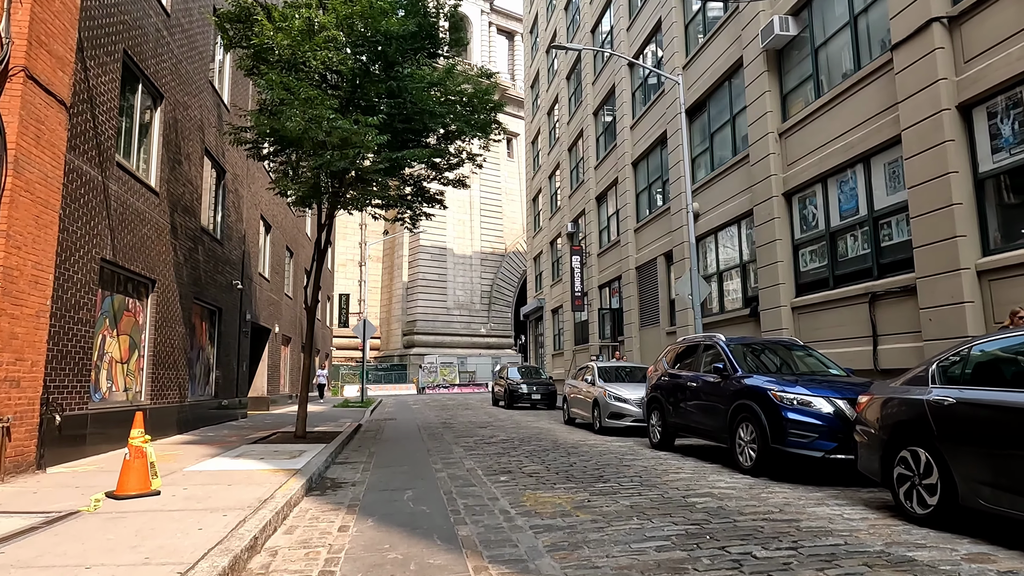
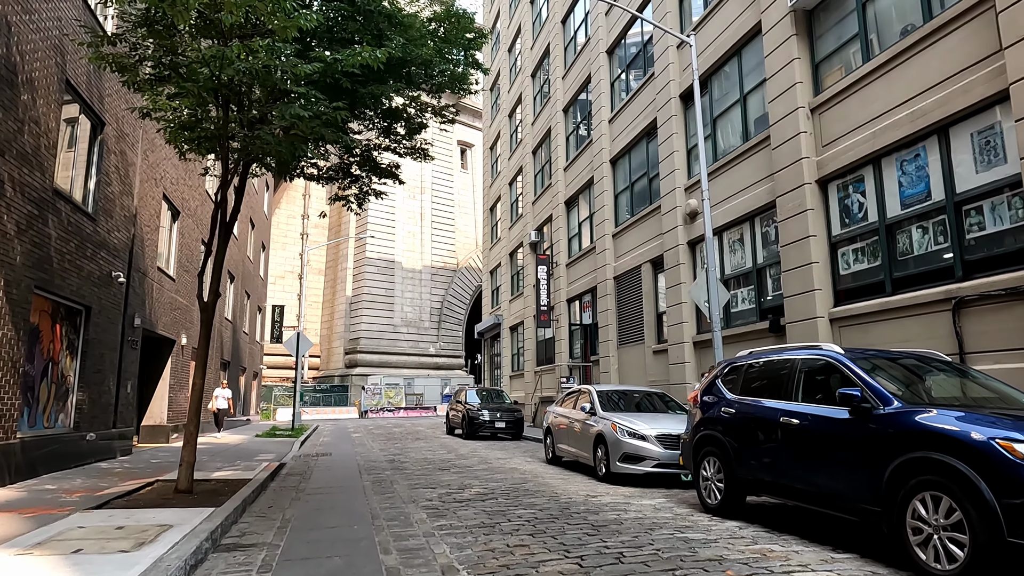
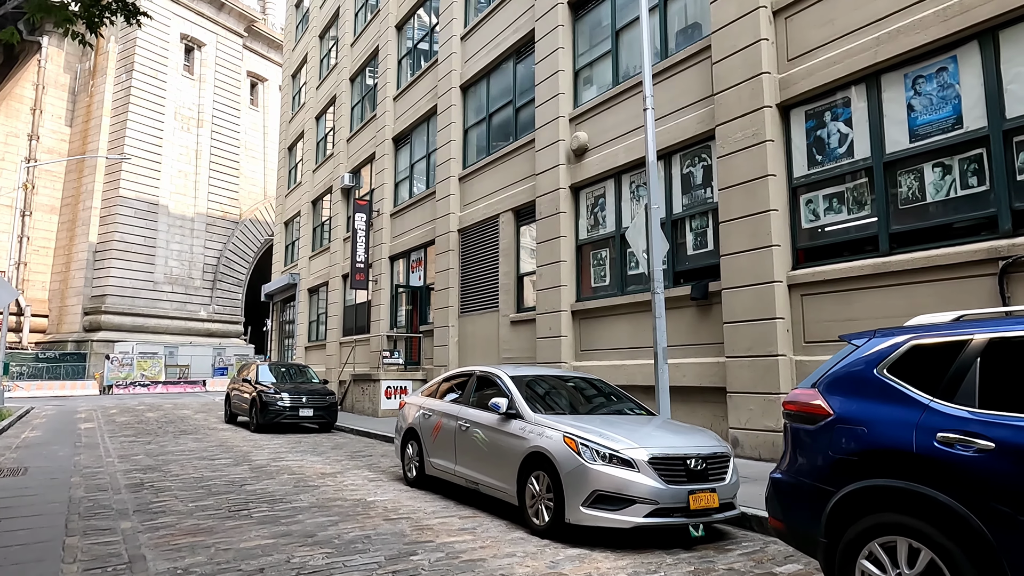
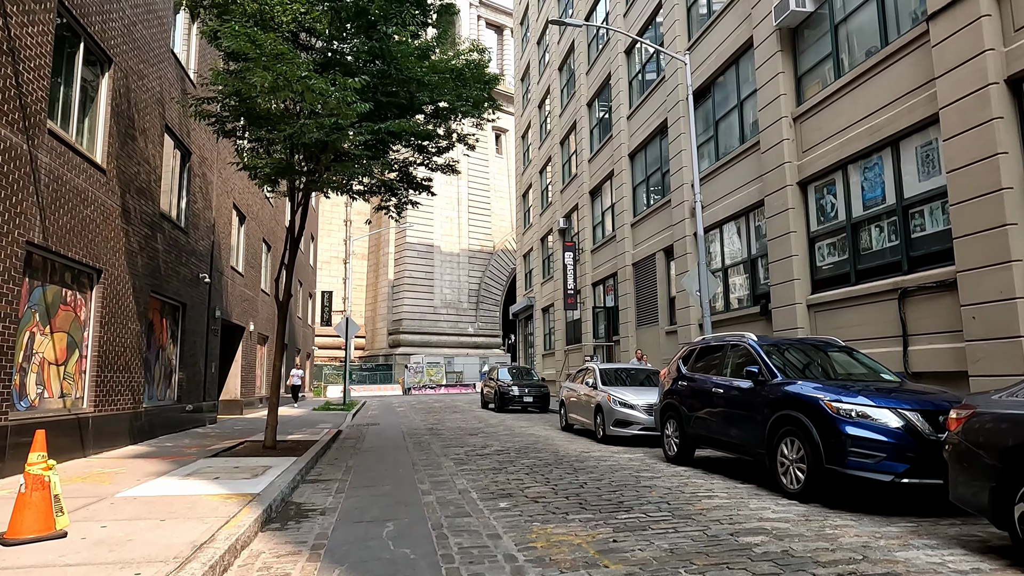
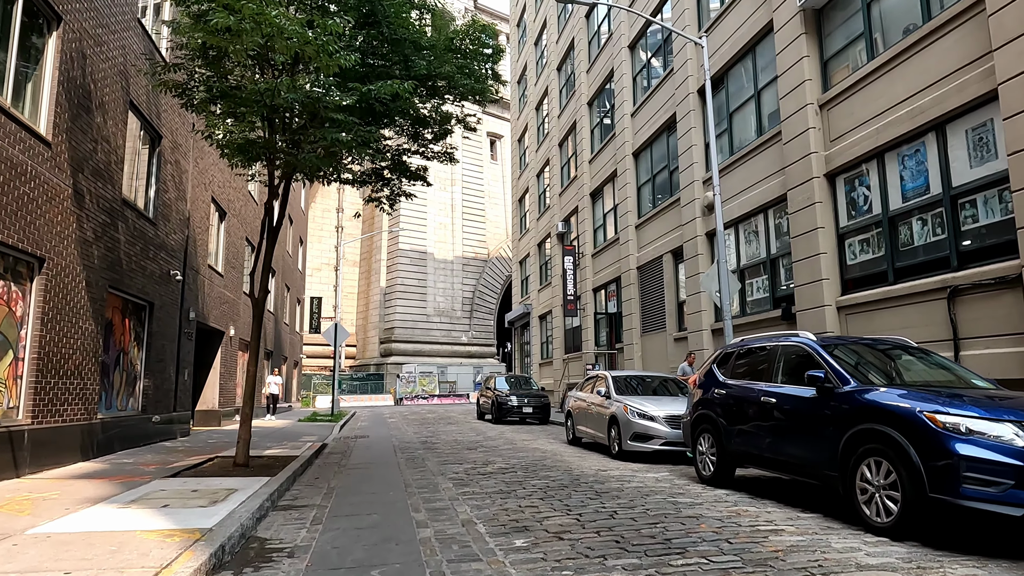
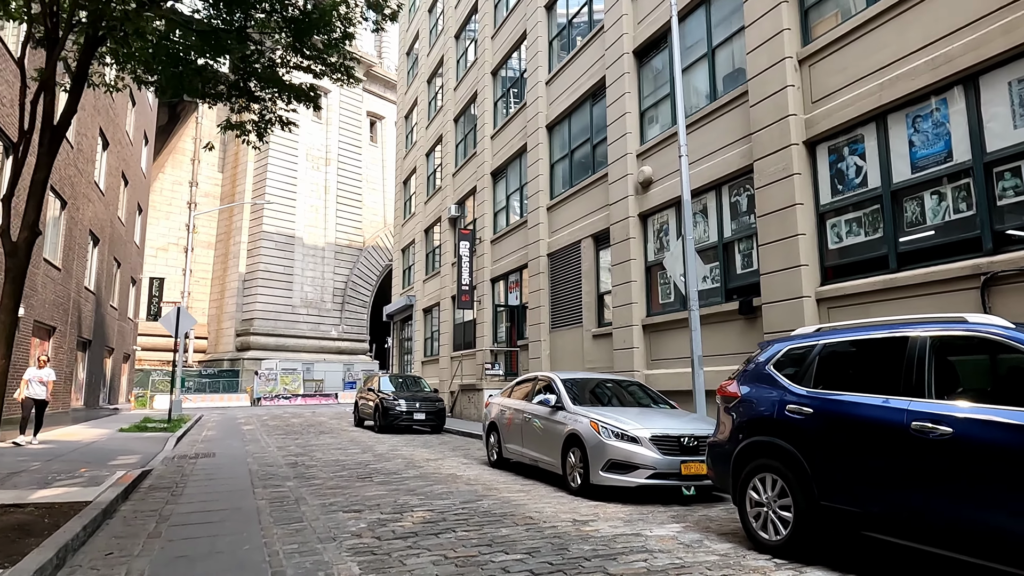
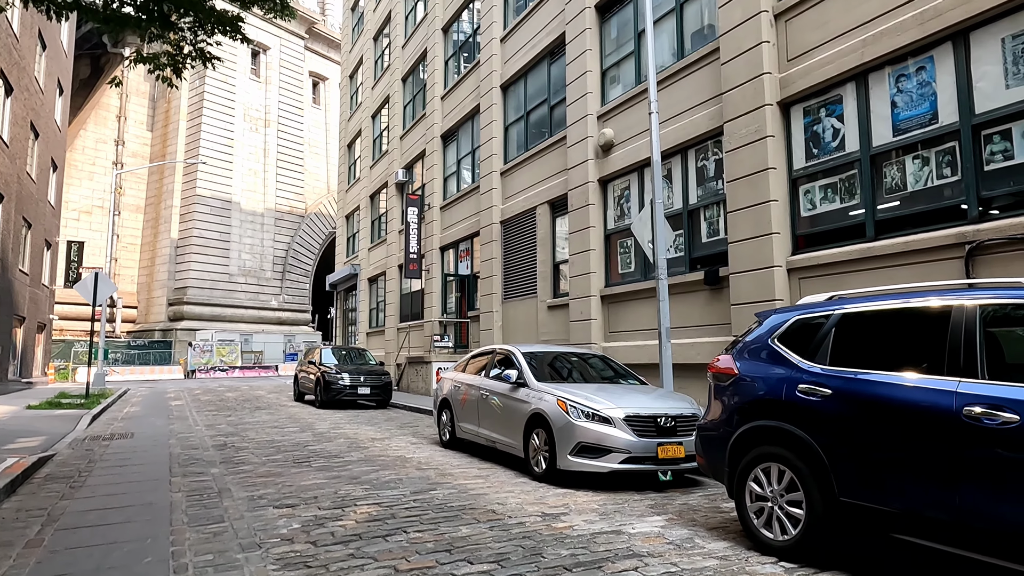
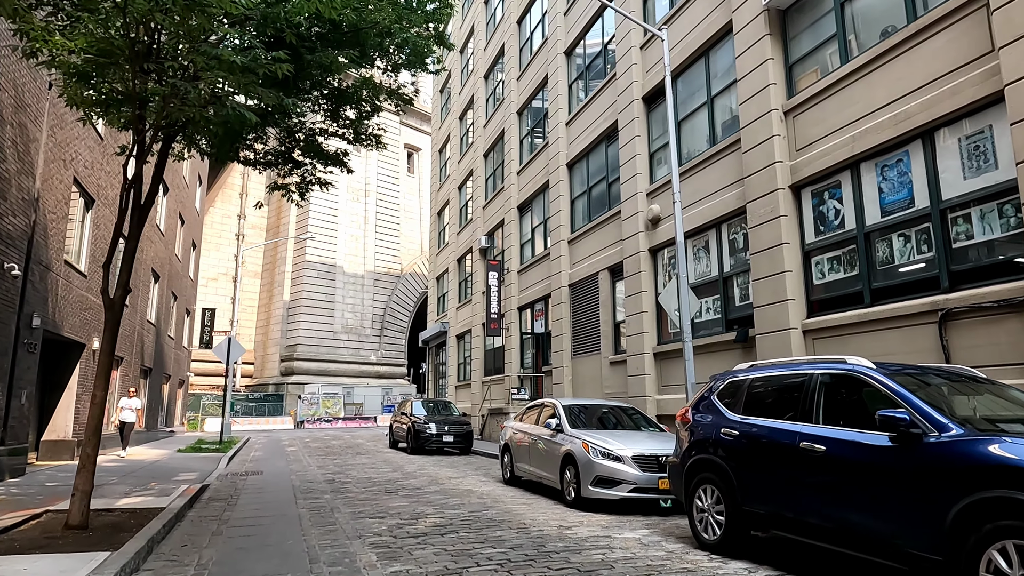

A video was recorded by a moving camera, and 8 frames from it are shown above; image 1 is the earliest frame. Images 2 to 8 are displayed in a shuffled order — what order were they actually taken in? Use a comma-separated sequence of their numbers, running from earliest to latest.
4, 5, 2, 8, 6, 7, 3
